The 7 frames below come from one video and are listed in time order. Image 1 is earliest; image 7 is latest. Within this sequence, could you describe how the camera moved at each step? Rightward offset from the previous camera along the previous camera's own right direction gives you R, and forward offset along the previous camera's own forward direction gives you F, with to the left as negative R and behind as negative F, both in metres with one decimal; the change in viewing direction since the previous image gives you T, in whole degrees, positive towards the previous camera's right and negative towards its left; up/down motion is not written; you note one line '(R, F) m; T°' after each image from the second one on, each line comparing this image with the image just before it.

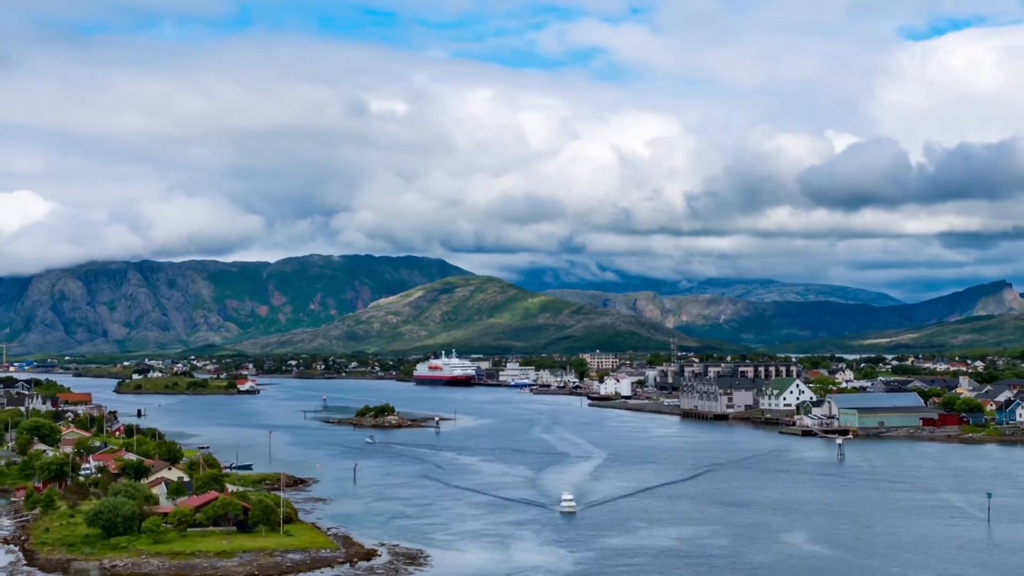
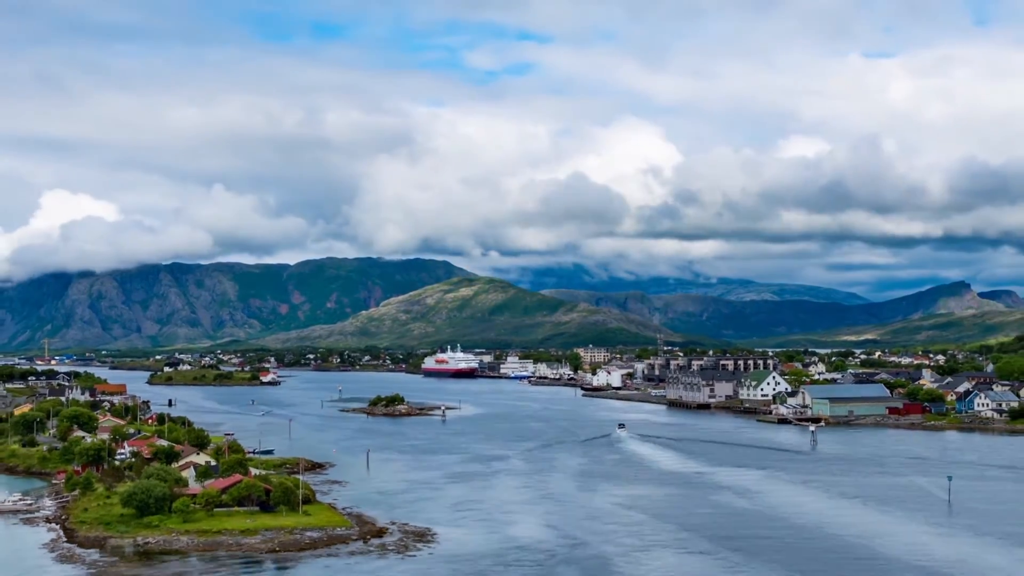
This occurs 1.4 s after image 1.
(+0.2, -2.5) m; 0°
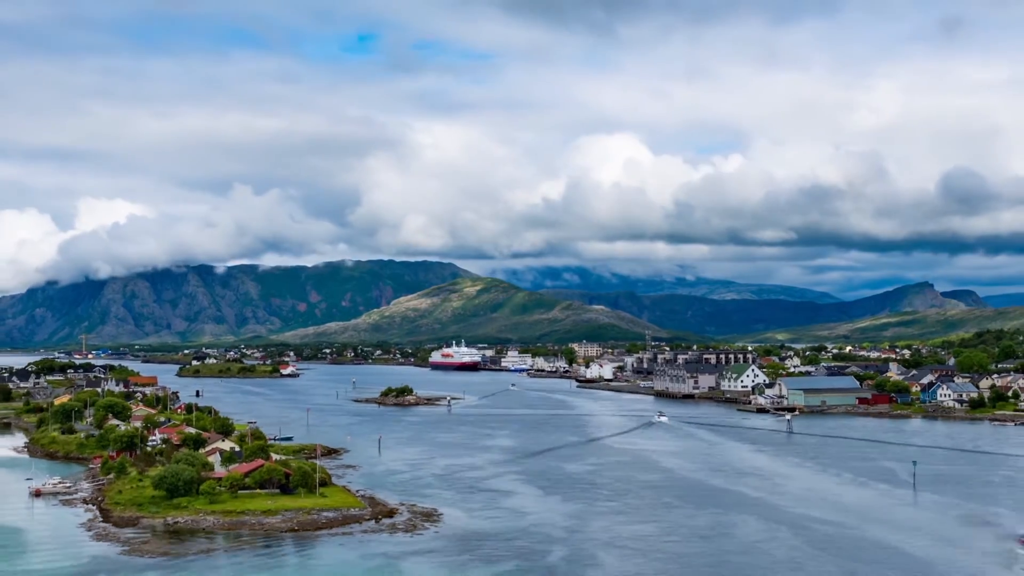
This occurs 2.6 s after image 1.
(+0.2, -2.6) m; 0°
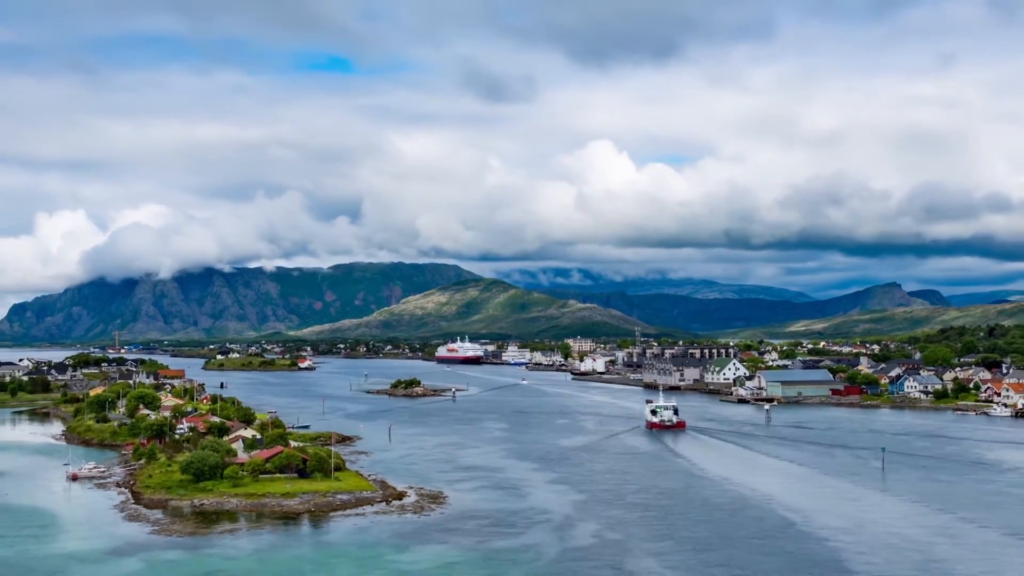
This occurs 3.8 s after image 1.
(+0.3, -2.7) m; 0°
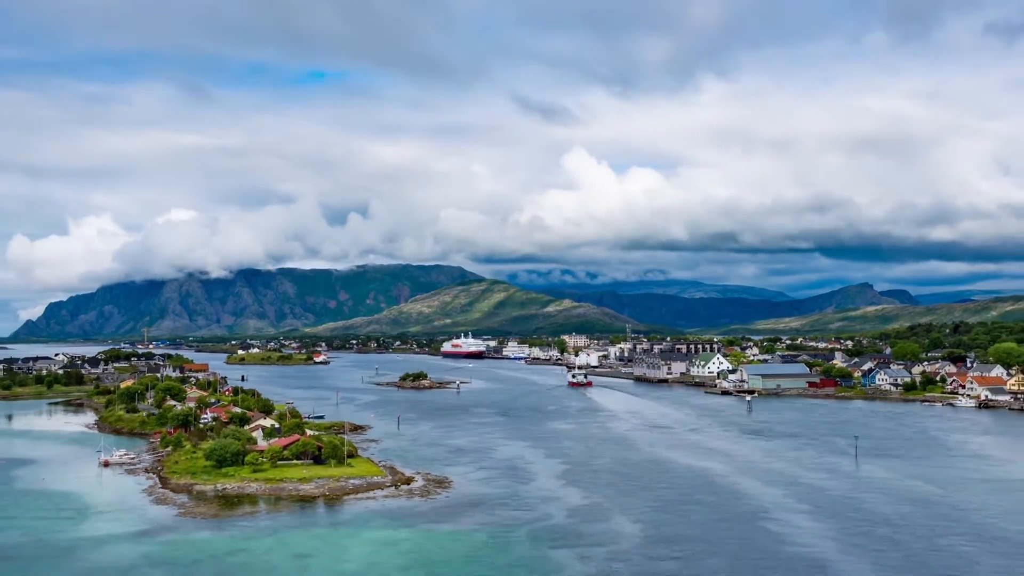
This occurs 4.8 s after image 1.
(+0.3, -2.8) m; 0°
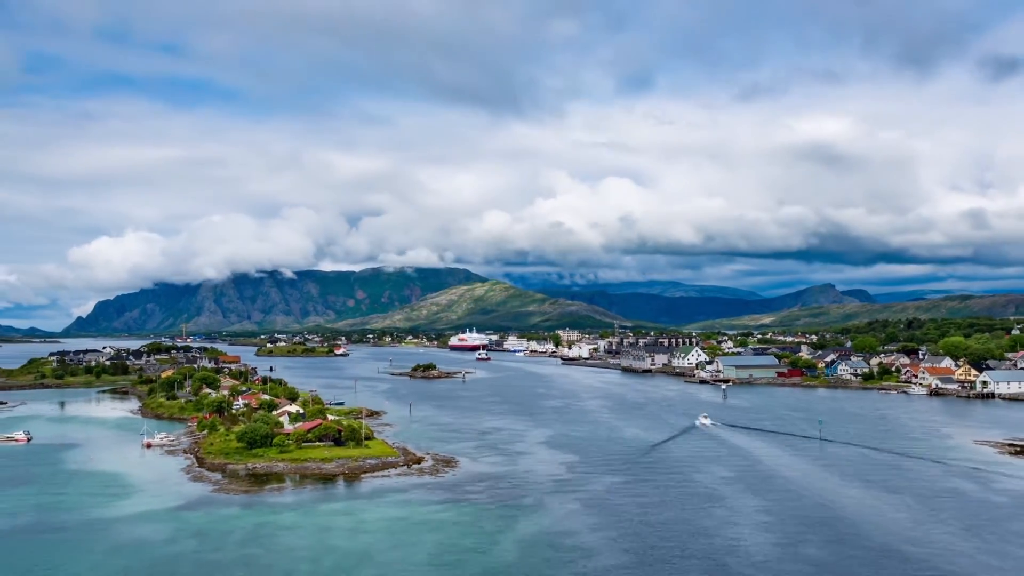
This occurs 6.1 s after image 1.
(+0.5, -4.4) m; -1°
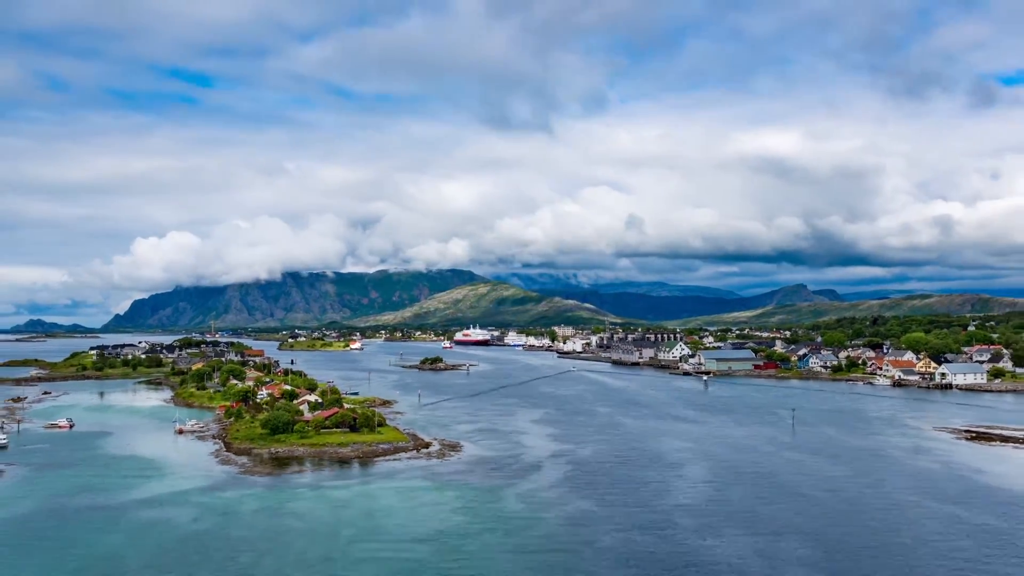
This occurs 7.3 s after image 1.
(+0.6, -4.0) m; -1°
